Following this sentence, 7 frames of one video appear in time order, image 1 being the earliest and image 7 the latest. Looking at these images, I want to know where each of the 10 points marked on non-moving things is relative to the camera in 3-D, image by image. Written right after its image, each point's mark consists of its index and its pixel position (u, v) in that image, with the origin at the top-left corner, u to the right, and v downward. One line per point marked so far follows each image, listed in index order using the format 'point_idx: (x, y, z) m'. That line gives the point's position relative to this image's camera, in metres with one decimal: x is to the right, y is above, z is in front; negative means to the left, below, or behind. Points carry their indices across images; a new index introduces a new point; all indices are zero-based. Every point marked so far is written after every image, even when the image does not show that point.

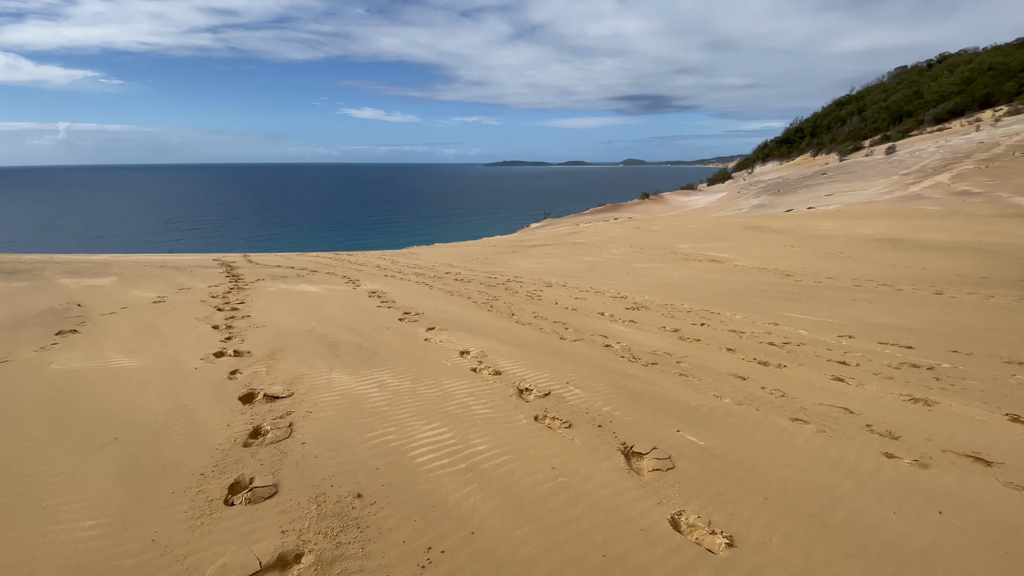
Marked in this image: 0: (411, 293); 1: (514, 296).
0: (-1.6, -0.1, +7.2) m
1: (0.0, -0.1, +7.4) m
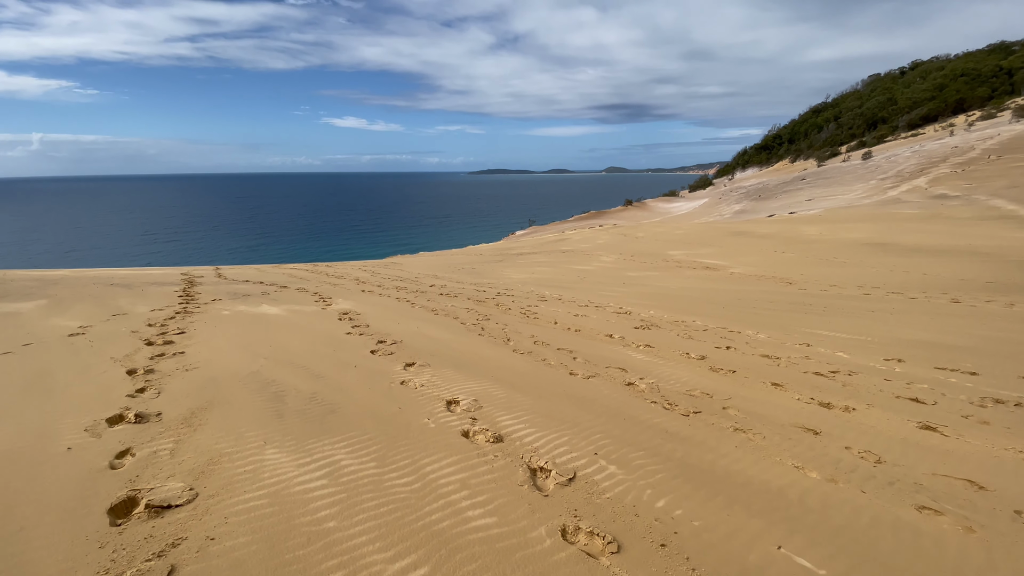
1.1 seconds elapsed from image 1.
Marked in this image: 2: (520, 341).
0: (-1.7, -0.3, +6.3) m
1: (-0.1, -0.4, +6.6) m
2: (+0.1, -0.5, +4.8) m
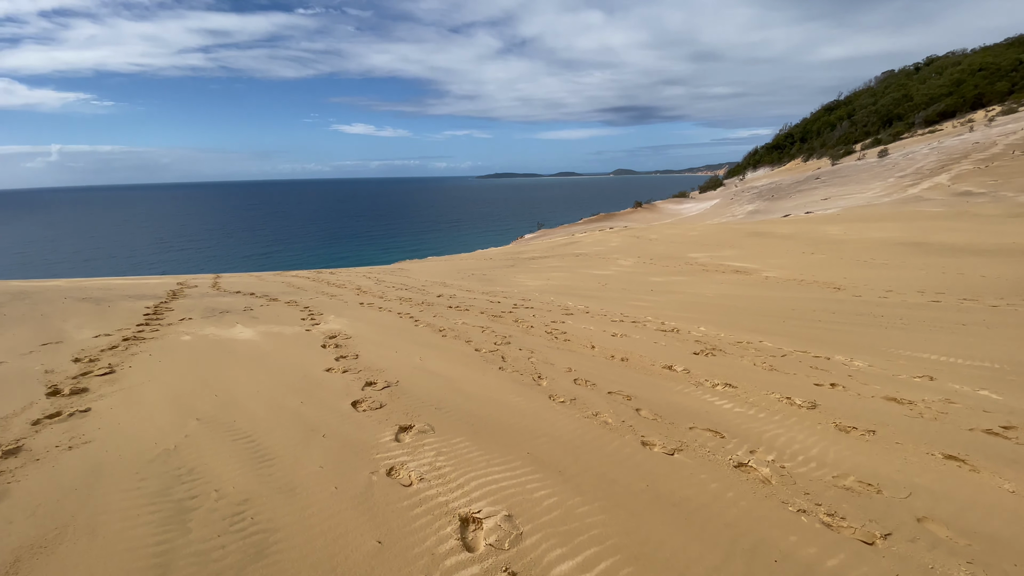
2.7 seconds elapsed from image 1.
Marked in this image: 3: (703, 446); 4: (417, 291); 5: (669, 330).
0: (-1.4, -0.5, +5.1) m
1: (+0.2, -0.5, +5.4) m
2: (+0.3, -0.7, +3.6) m
3: (+1.0, -0.8, +2.5) m
4: (-2.1, -0.1, +10.2) m
5: (+2.0, -0.5, +5.9) m
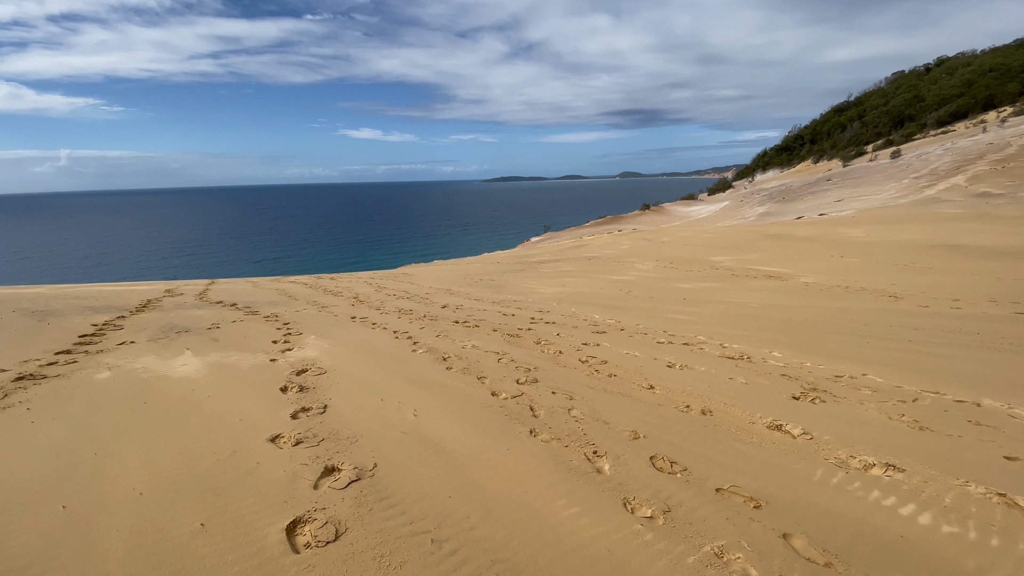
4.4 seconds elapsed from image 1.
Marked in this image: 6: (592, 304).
0: (-1.1, -0.7, +3.8) m
1: (+0.4, -0.7, +4.1) m
2: (+0.5, -0.8, +2.3) m
3: (+1.2, -1.0, +1.2) m
4: (-1.8, -0.3, +9.0) m
5: (+2.2, -0.7, +4.6) m
6: (+1.6, -0.3, +9.3) m
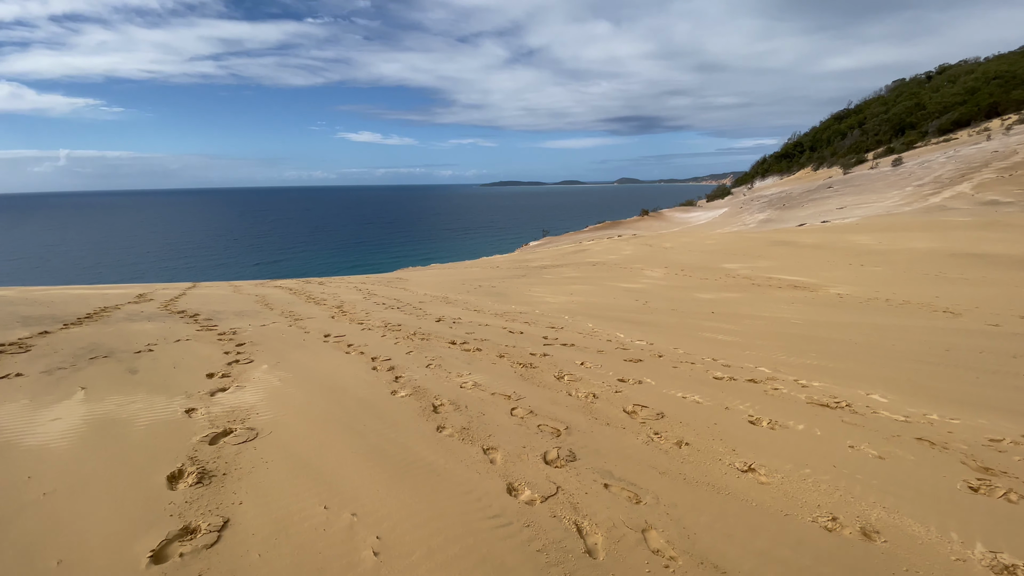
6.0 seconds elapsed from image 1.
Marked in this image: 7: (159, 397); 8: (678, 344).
0: (-1.0, -0.8, +2.6) m
1: (+0.5, -0.8, +2.9) m
2: (+0.7, -1.0, +1.1) m
3: (+1.3, -1.1, 0.0) m
4: (-1.7, -0.4, +7.7) m
5: (+2.3, -0.9, +3.4) m
6: (+1.7, -0.5, +8.1) m
7: (-2.4, -0.7, +3.2) m
8: (+2.1, -0.7, +5.8) m
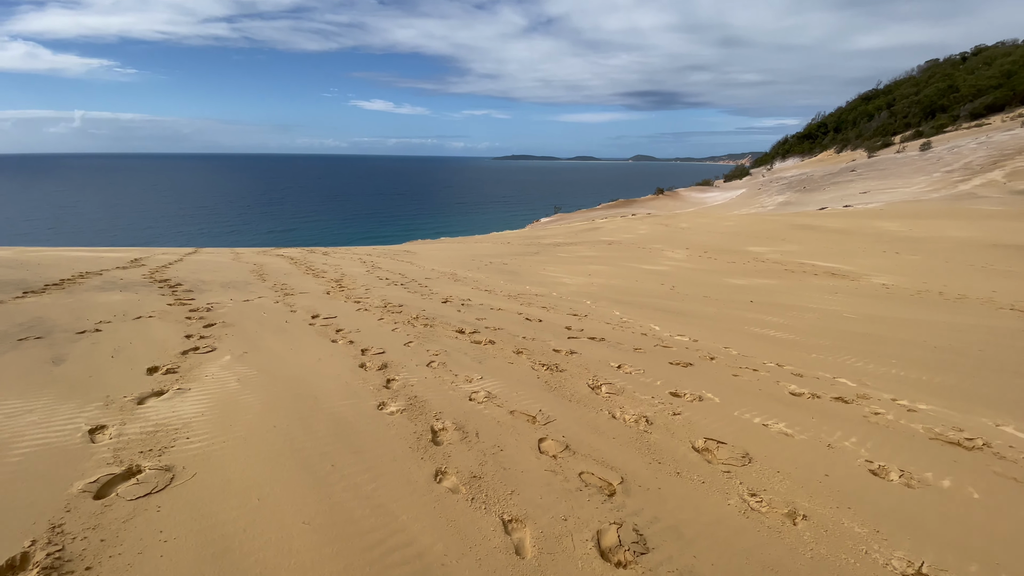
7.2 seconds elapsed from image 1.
0: (-0.9, -0.7, +1.8) m
1: (+0.6, -0.8, +2.0) m
2: (+0.8, -1.0, +0.2) m
3: (+1.4, -1.2, -0.9) m
4: (-1.4, -0.1, +6.9) m
5: (+2.5, -0.9, +2.5) m
6: (+1.9, -0.3, +7.2) m
7: (-2.2, -0.6, +2.4) m
8: (+2.3, -0.6, +4.9) m
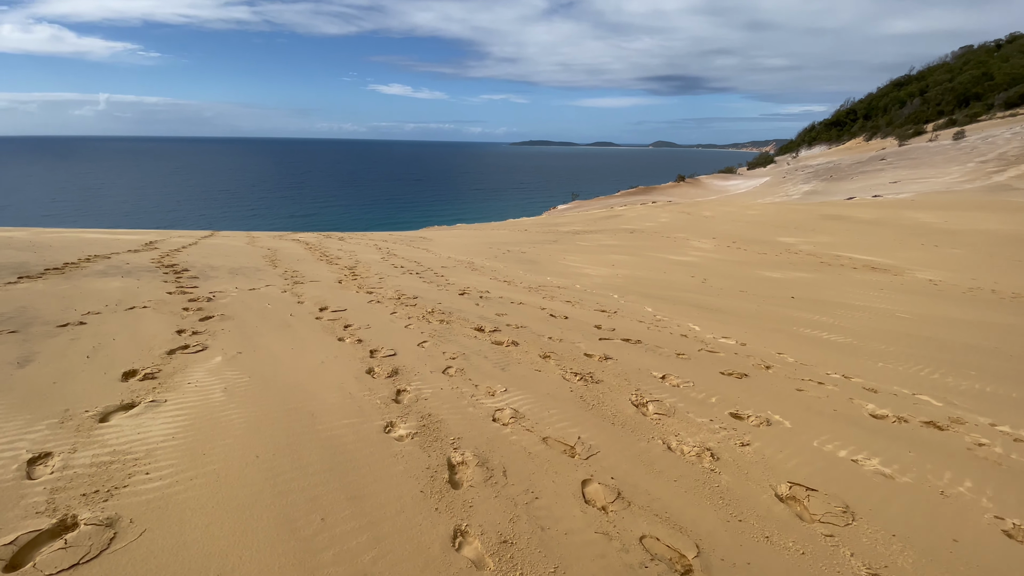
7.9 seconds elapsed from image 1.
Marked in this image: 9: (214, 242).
0: (-0.8, -0.8, +1.3) m
1: (+0.8, -0.8, +1.5) m
2: (+0.8, -1.1, -0.2) m
3: (+1.4, -1.4, -1.4) m
4: (-1.1, +0.1, +6.5) m
5: (+2.6, -0.9, +2.0) m
6: (+2.2, -0.2, +6.6) m
7: (-2.1, -0.6, +2.0) m
8: (+2.5, -0.6, +4.4) m
9: (-7.6, +1.1, +11.7) m
